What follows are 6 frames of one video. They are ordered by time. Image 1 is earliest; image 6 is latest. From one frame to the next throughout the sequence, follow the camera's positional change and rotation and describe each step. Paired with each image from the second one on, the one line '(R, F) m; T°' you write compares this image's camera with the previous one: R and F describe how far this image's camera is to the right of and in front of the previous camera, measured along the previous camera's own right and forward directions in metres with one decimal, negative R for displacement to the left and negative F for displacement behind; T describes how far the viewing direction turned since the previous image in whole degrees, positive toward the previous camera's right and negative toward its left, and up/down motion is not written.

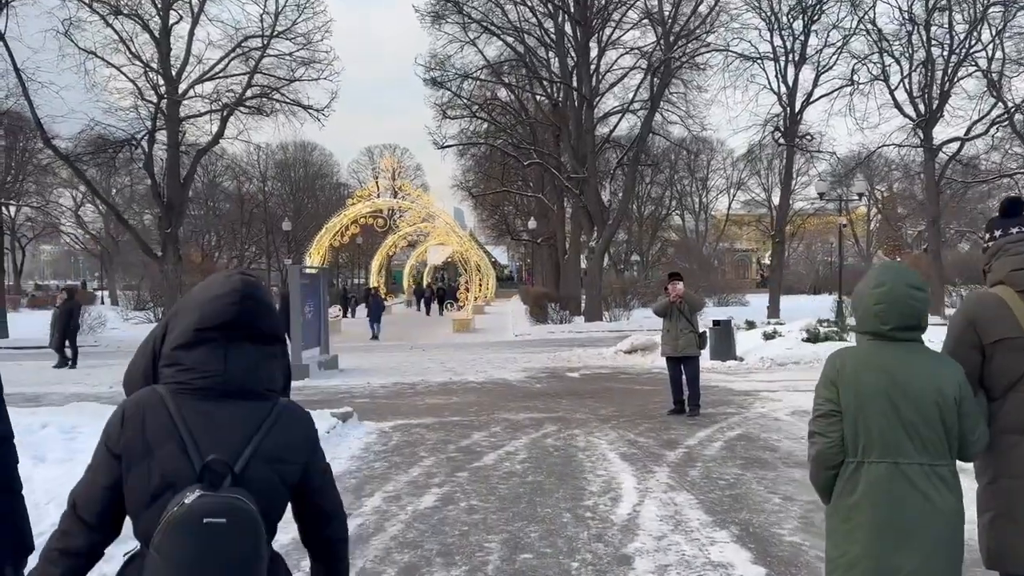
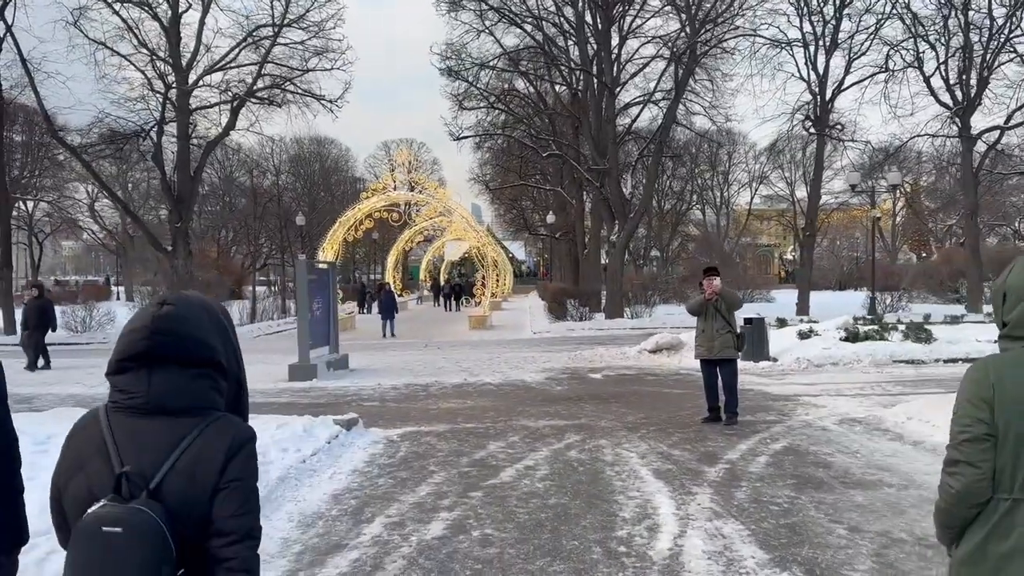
(0.0, +0.9) m; -1°
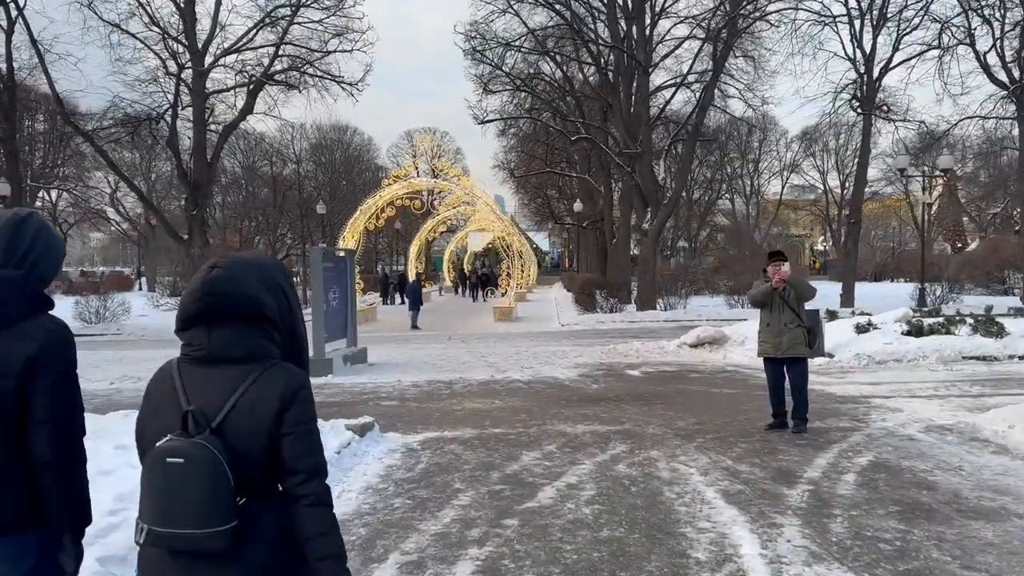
(-0.1, +1.2) m; -2°
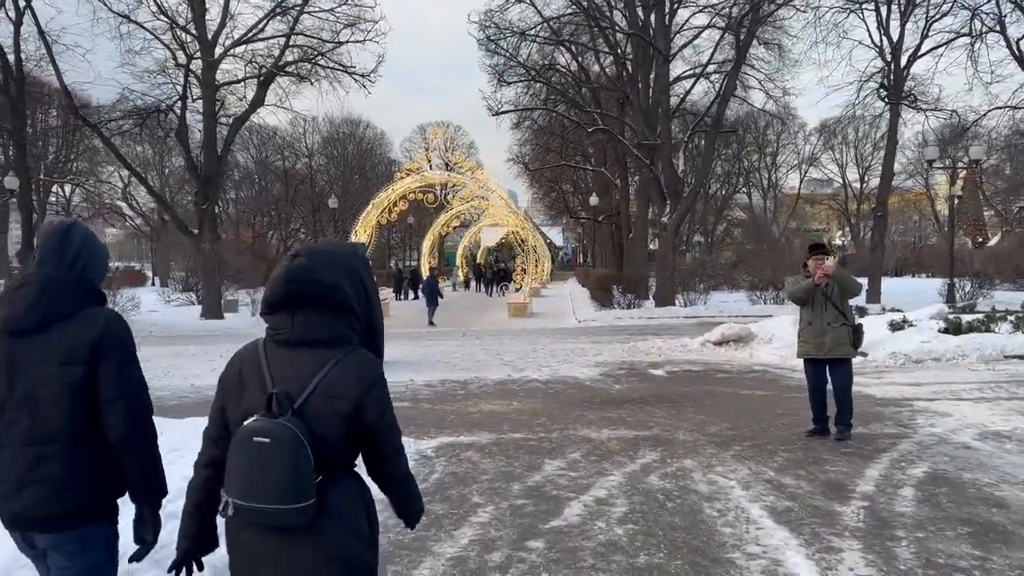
(-0.1, +0.6) m; -1°
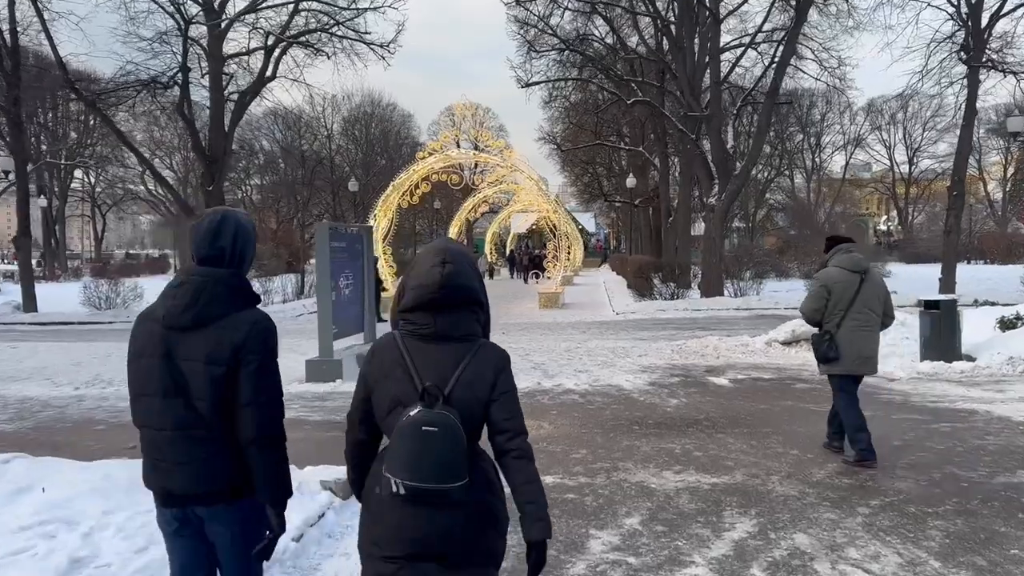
(0.0, +2.1) m; -2°
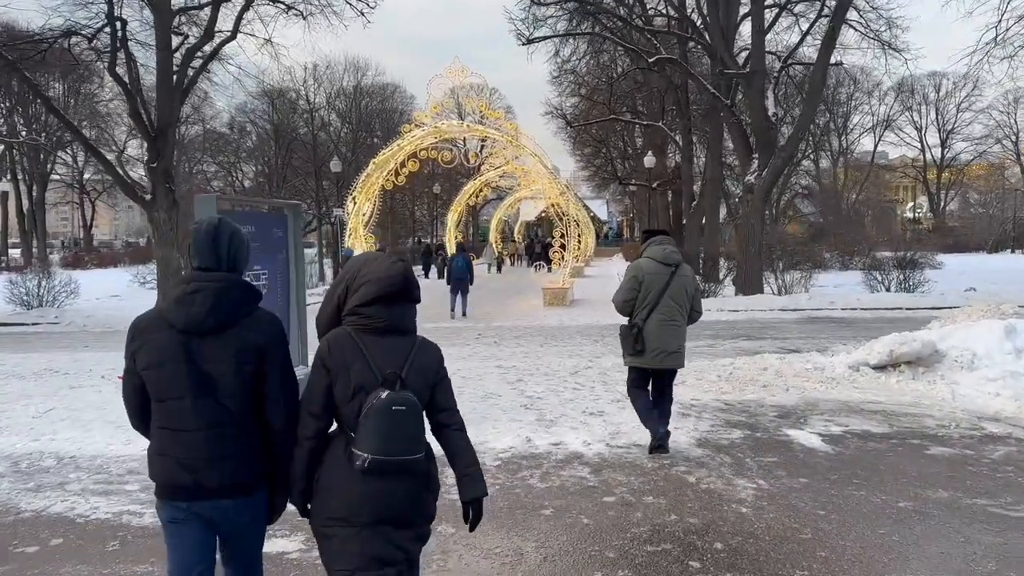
(+0.3, +3.5) m; -1°
